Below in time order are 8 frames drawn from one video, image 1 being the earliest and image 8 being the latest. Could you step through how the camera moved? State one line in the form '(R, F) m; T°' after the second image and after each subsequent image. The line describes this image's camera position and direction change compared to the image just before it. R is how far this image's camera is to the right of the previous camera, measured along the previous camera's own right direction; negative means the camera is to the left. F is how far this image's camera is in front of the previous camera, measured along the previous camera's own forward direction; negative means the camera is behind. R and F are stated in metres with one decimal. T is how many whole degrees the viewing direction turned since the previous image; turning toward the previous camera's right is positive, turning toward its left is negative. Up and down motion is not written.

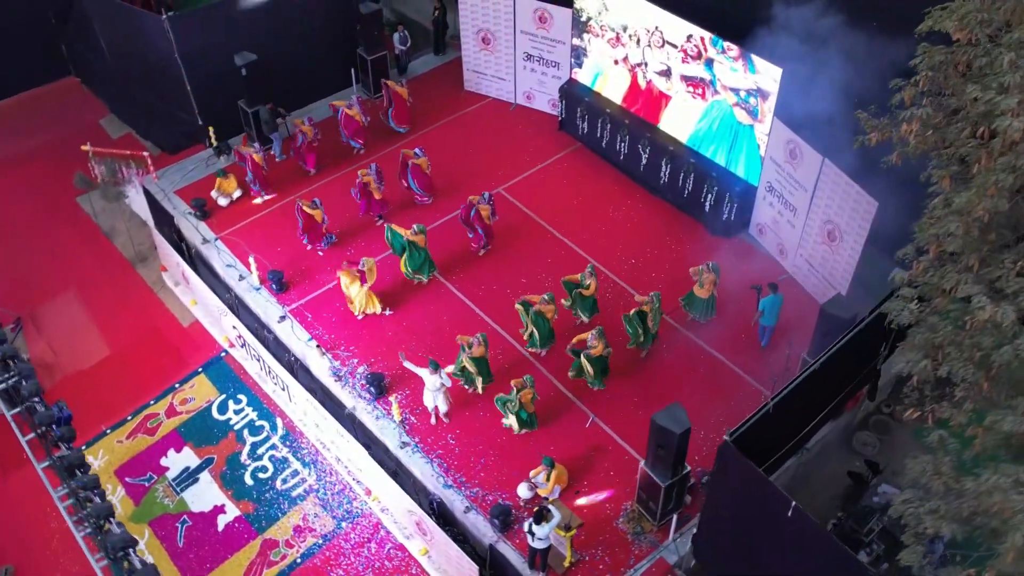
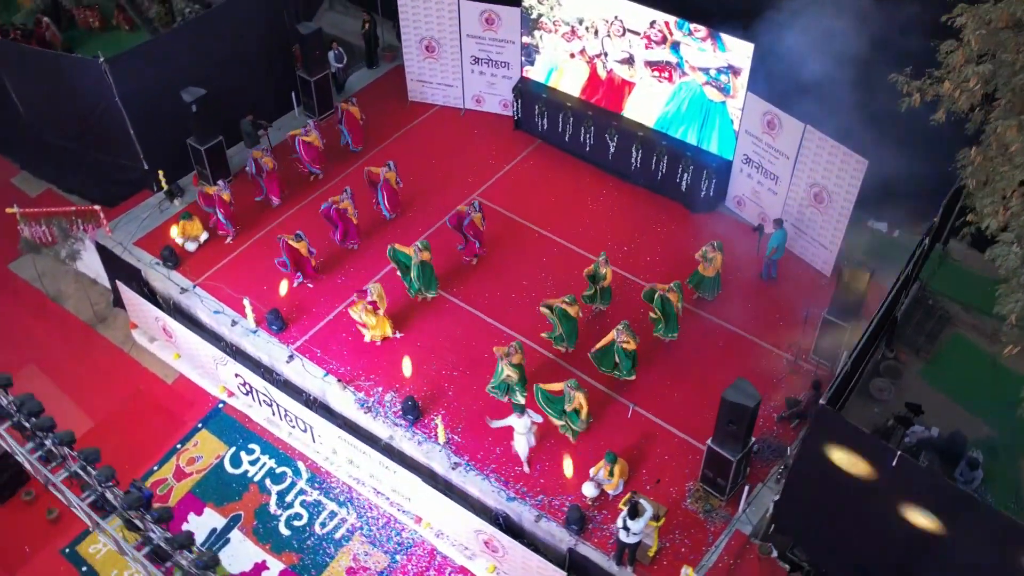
(-1.9, +0.2) m; +8°
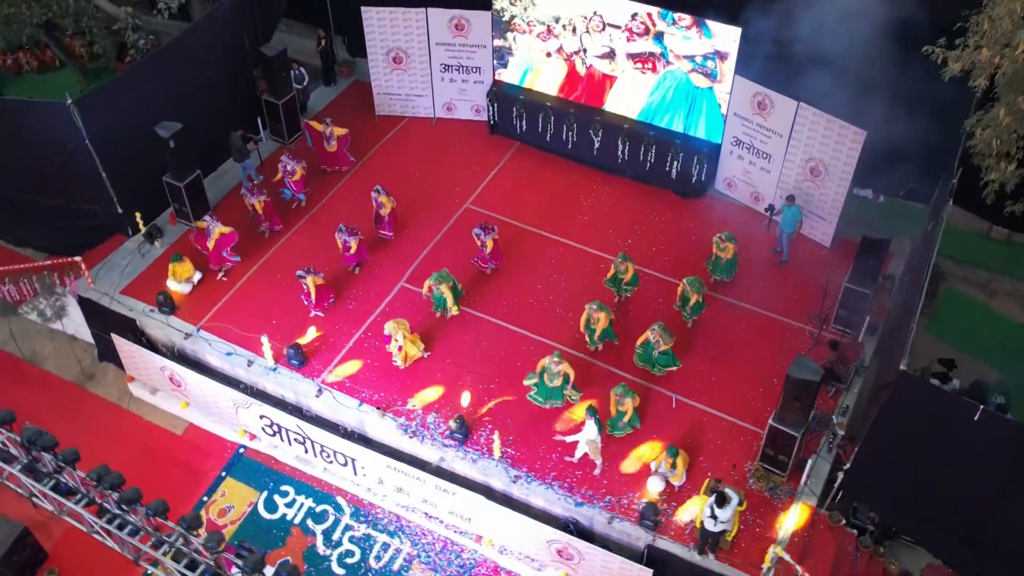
(-1.7, +0.2) m; +7°
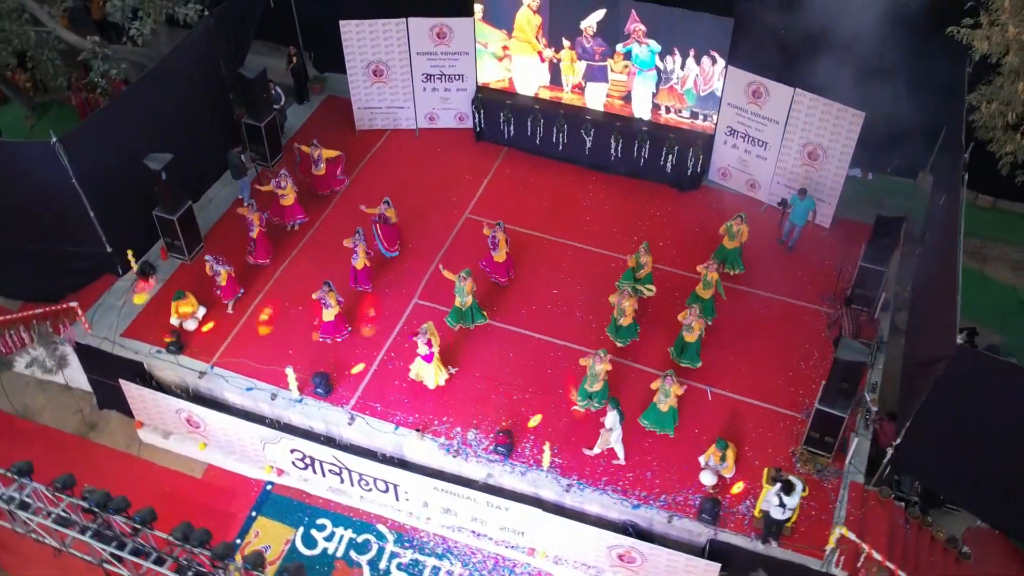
(-1.3, +0.2) m; +5°
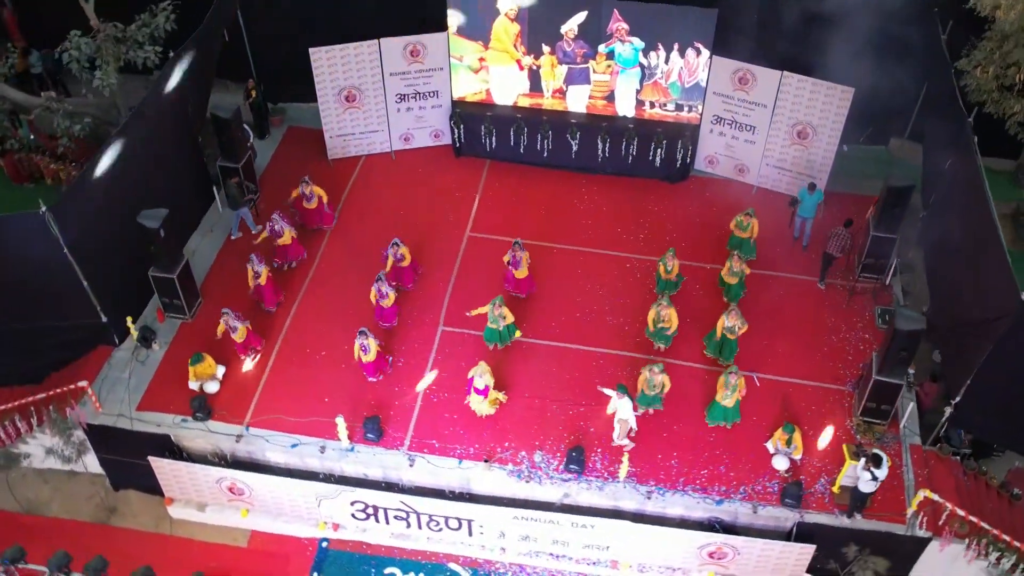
(-2.0, +0.4) m; +8°
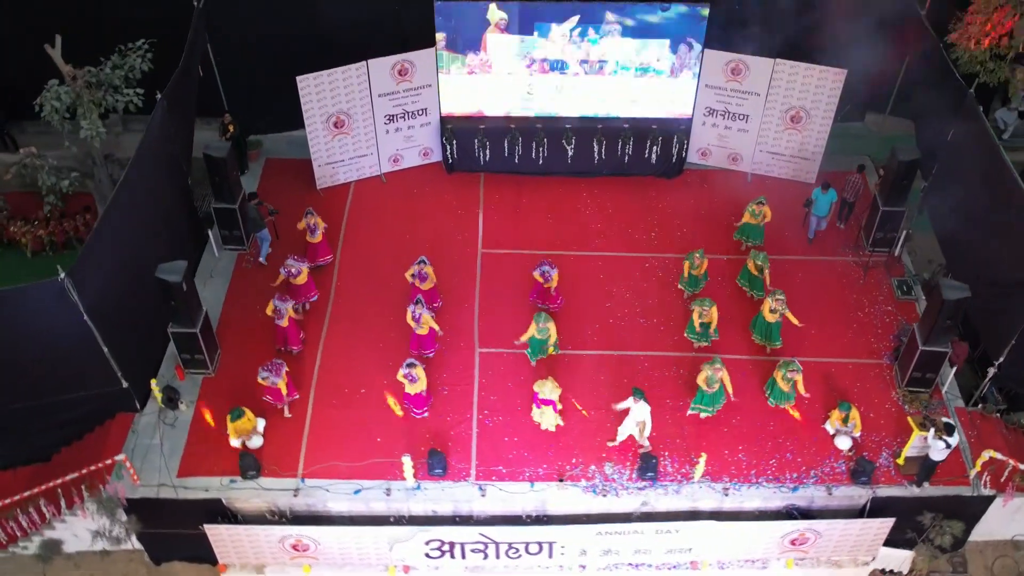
(-1.8, +0.3) m; +7°
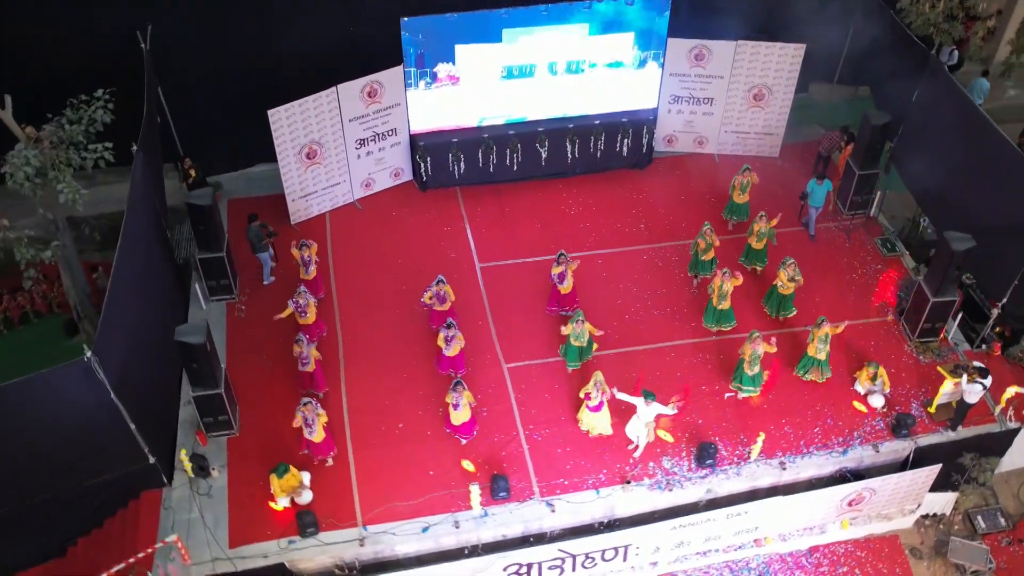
(-1.9, +0.3) m; +8°
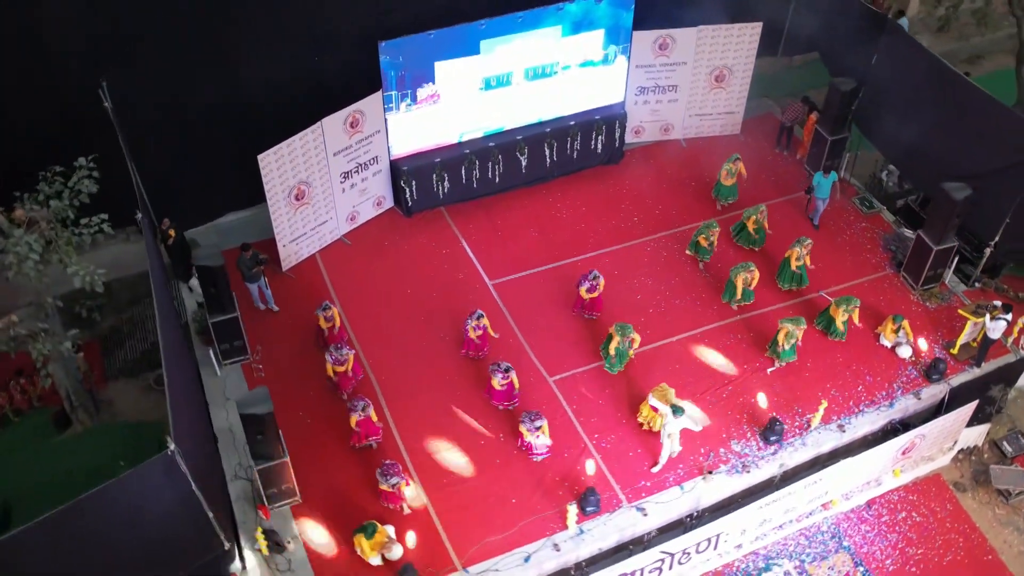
(-2.2, +0.4) m; +9°
